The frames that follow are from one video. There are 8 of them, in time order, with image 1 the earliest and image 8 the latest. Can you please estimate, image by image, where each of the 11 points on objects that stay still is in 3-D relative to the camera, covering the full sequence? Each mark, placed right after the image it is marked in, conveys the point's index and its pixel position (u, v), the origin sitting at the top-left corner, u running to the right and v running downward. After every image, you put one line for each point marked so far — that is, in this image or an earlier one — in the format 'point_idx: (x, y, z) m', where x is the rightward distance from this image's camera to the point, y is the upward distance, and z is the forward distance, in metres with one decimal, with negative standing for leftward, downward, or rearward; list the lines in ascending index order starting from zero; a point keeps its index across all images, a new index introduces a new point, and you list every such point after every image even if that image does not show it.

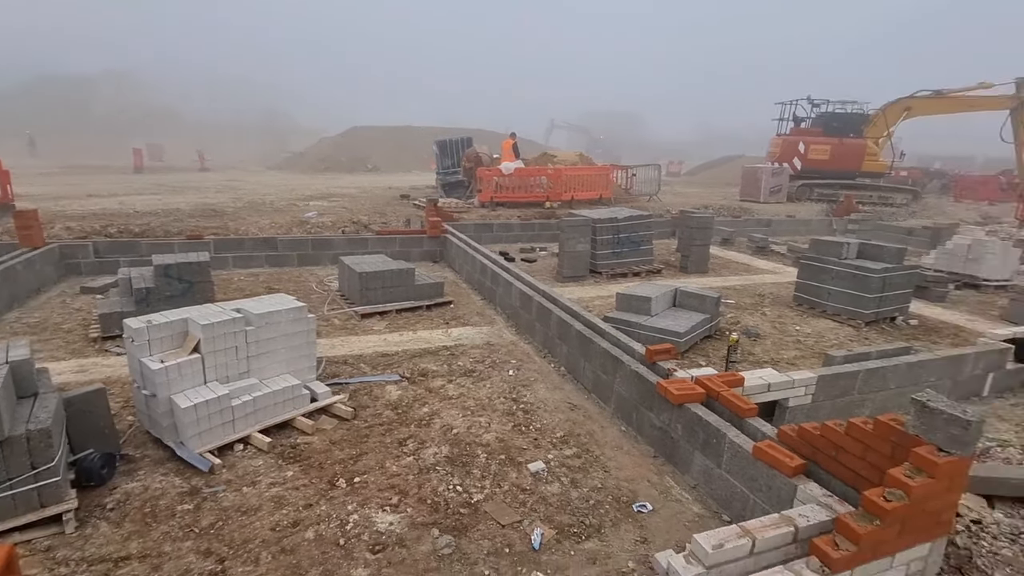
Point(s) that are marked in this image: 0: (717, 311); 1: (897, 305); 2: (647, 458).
0: (+2.8, -0.3, +7.0) m
1: (+5.7, -0.3, +7.7) m
2: (+1.1, -1.4, +4.1) m
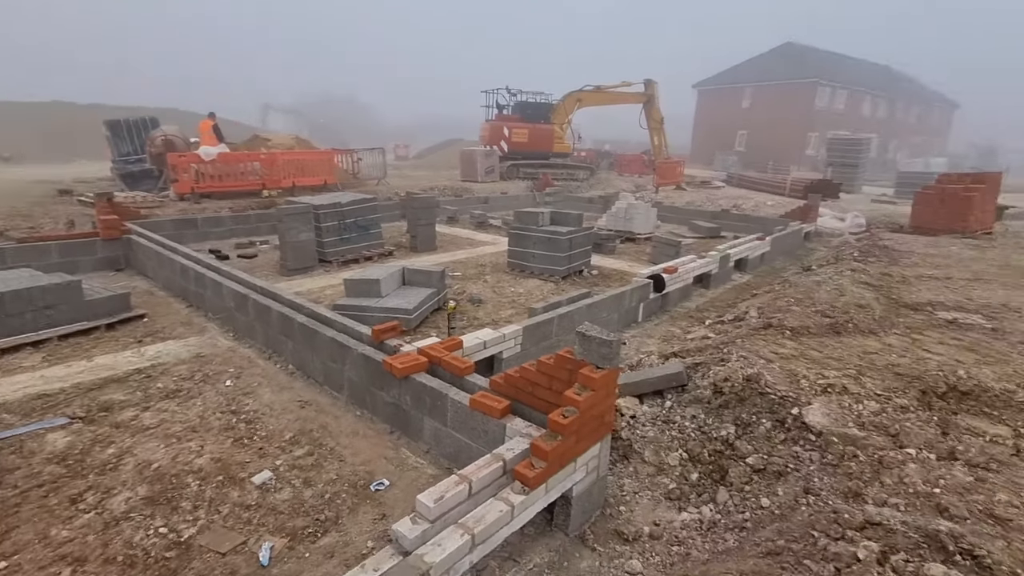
0: (-1.0, +0.1, +7.4) m
1: (+1.3, +0.5, +9.4) m
2: (-1.0, -1.2, +4.2) m
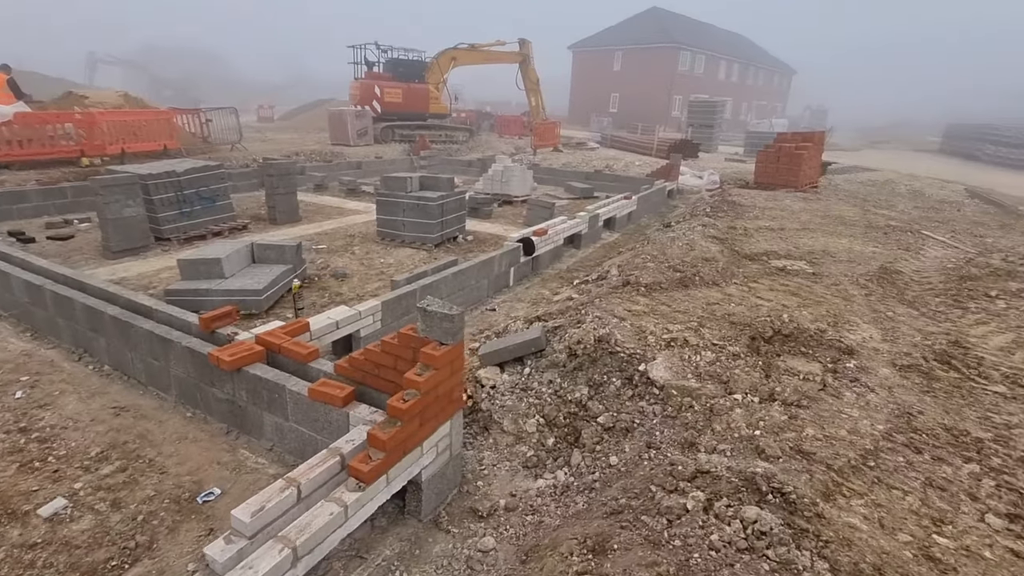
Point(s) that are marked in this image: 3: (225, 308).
0: (-2.8, +0.4, +6.7) m
1: (-1.0, +1.1, +9.1) m
2: (-2.1, -1.1, +3.7) m
3: (-2.3, -0.2, +4.1) m
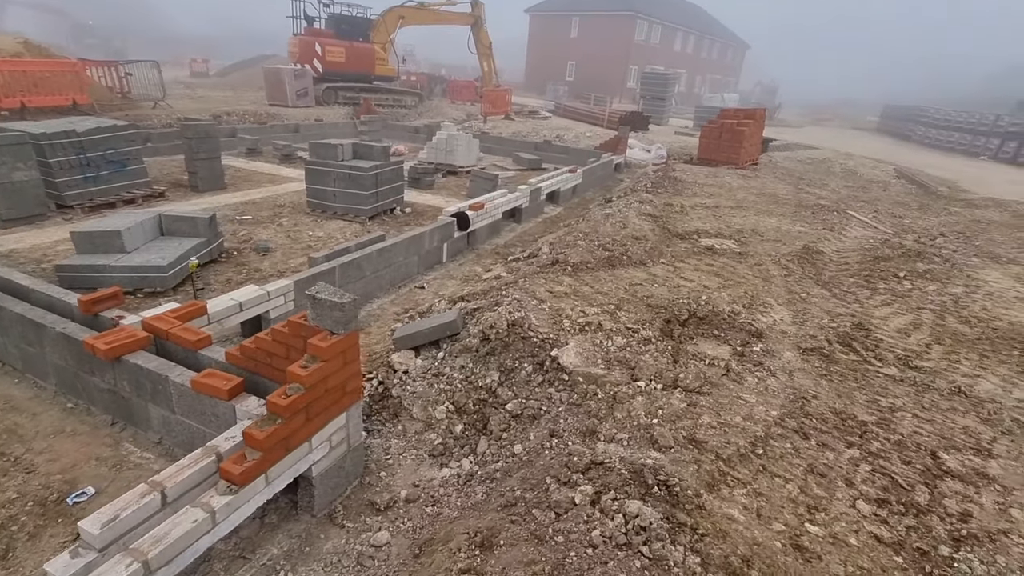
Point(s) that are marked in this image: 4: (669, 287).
0: (-3.6, +0.7, +6.3) m
1: (-2.1, +1.5, +8.8) m
2: (-2.7, -0.9, +3.4) m
3: (-2.9, 0.0, +3.8) m
4: (+1.5, 0.0, +4.8) m
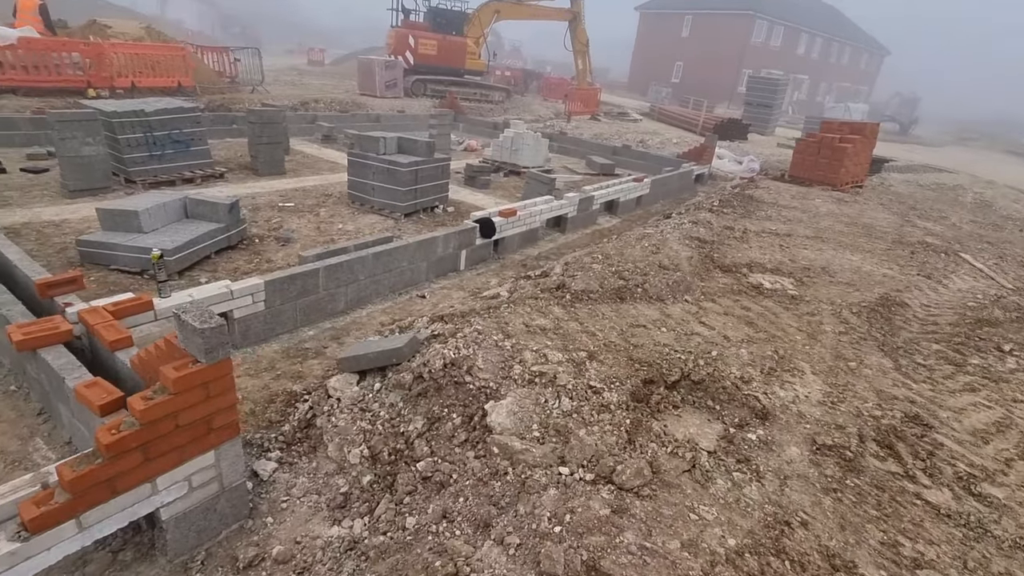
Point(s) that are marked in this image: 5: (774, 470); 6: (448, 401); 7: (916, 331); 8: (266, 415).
0: (-3.4, +0.9, +6.3) m
1: (-1.3, +1.5, +8.5) m
2: (-3.1, -0.8, +3.3) m
3: (-3.2, +0.1, +3.7) m
4: (+1.3, -0.4, +4.0) m
5: (+1.3, -0.9, +2.6) m
6: (-0.4, -0.7, +3.0) m
7: (+3.7, -0.4, +4.8) m
8: (-1.7, -0.9, +3.6) m
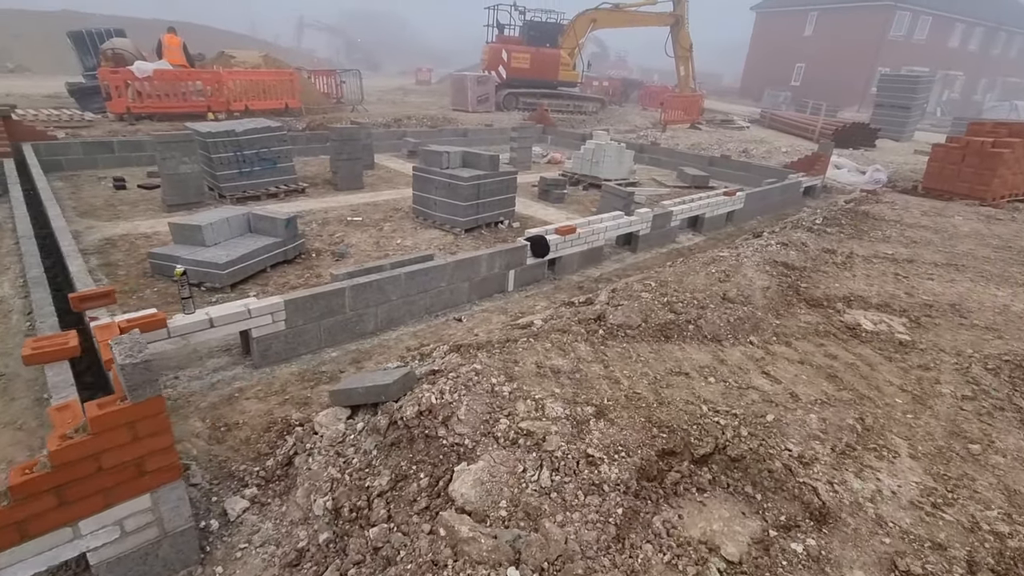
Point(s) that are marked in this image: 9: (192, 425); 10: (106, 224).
0: (-2.7, +0.7, +6.4) m
1: (-0.3, +1.2, +8.2) m
2: (-3.1, -0.9, +3.4) m
3: (-3.1, 0.0, +3.8) m
4: (+1.3, -0.6, +3.2) m
5: (+1.1, -1.2, +1.9) m
6: (-0.5, -0.8, +2.6) m
7: (+3.9, -0.8, +3.5) m
8: (-1.7, -1.0, +3.4) m
9: (-2.2, -0.9, +3.6) m
10: (-5.8, +0.9, +7.4) m
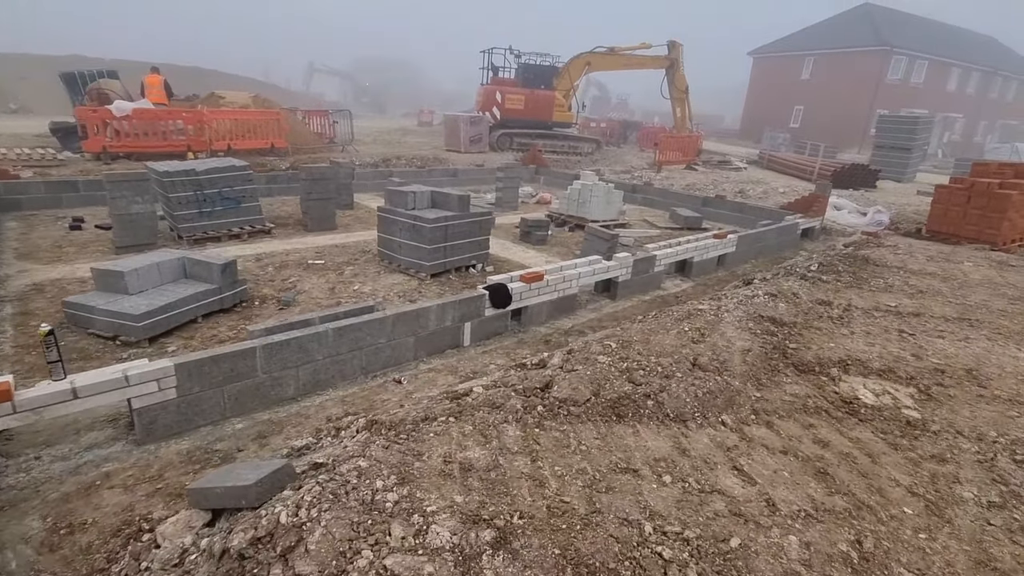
0: (-3.2, +0.1, +5.9) m
1: (-0.7, +0.5, +7.6) m
2: (-3.6, -1.3, +2.8) m
3: (-3.6, -0.4, +3.2) m
4: (+0.8, -1.0, +2.5) m
5: (+0.6, -1.4, +1.1) m
6: (-1.0, -1.2, +1.9) m
7: (+3.4, -1.2, +2.8) m
8: (-2.2, -1.4, +2.7) m
9: (-2.7, -1.3, +2.9) m
10: (-6.2, +0.3, +6.8) m
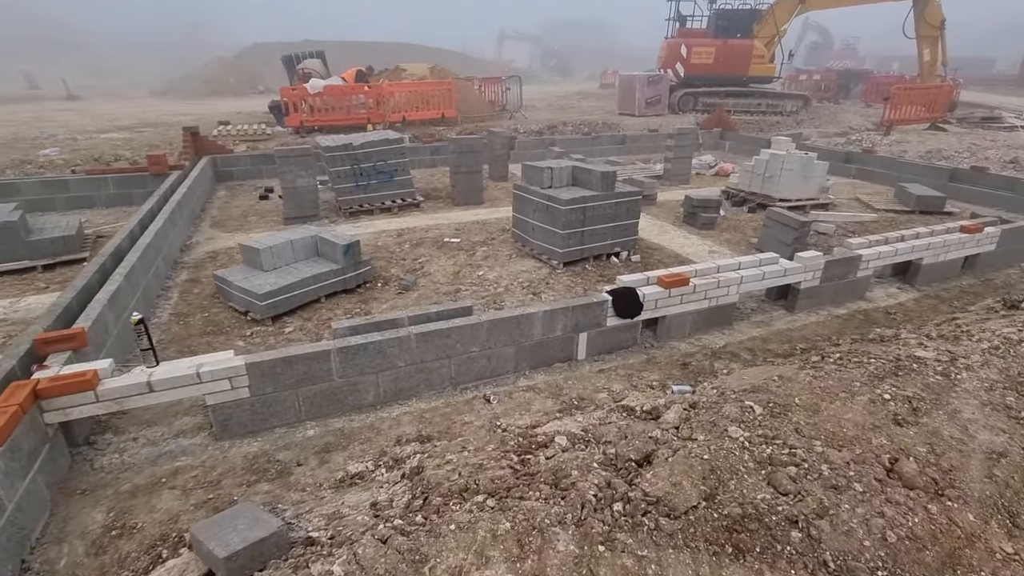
0: (-1.7, +0.3, +5.8) m
1: (+1.2, +0.6, +6.6) m
2: (-3.3, -1.2, +3.1) m
3: (-3.0, -0.3, +3.5) m
4: (+0.9, -1.3, +1.4) m
5: (+0.2, -1.7, +0.2) m
6: (-1.1, -1.3, +1.4) m
7: (+3.3, -1.6, +0.8) m
8: (-1.9, -1.4, +2.6) m
9: (-2.4, -1.3, +2.9) m
10: (-4.3, +0.8, +7.7) m
